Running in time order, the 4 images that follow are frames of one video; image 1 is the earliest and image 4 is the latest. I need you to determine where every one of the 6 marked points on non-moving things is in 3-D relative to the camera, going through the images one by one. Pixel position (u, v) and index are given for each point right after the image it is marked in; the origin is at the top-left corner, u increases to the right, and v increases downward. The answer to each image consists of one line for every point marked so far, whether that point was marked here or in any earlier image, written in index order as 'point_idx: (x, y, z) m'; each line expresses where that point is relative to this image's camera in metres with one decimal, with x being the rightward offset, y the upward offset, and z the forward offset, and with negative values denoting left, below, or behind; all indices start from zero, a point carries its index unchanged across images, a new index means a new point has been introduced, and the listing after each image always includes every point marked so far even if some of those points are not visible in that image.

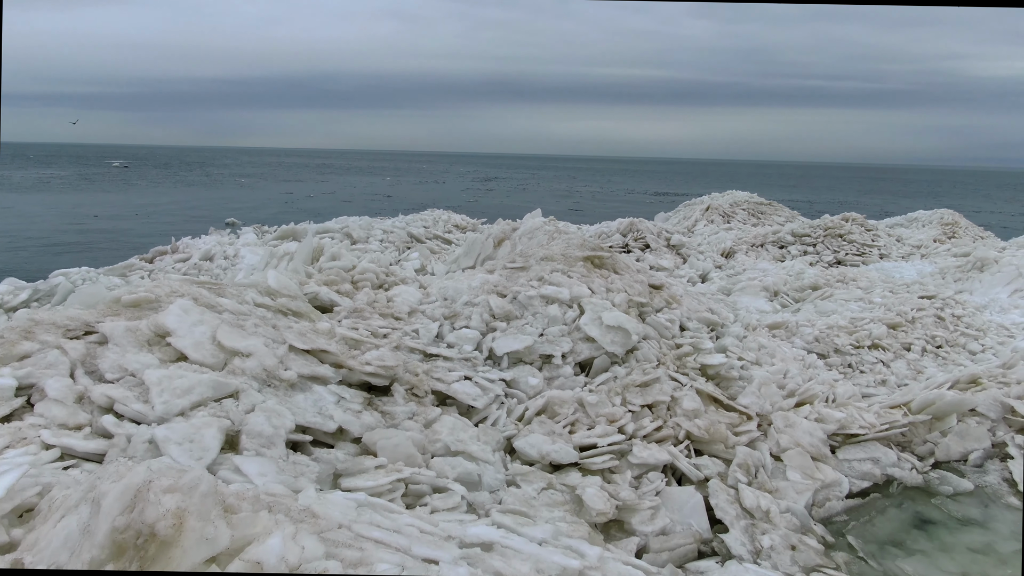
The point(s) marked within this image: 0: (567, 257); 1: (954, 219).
0: (+0.4, +0.2, +5.2) m
1: (+7.6, +1.2, +13.6) m
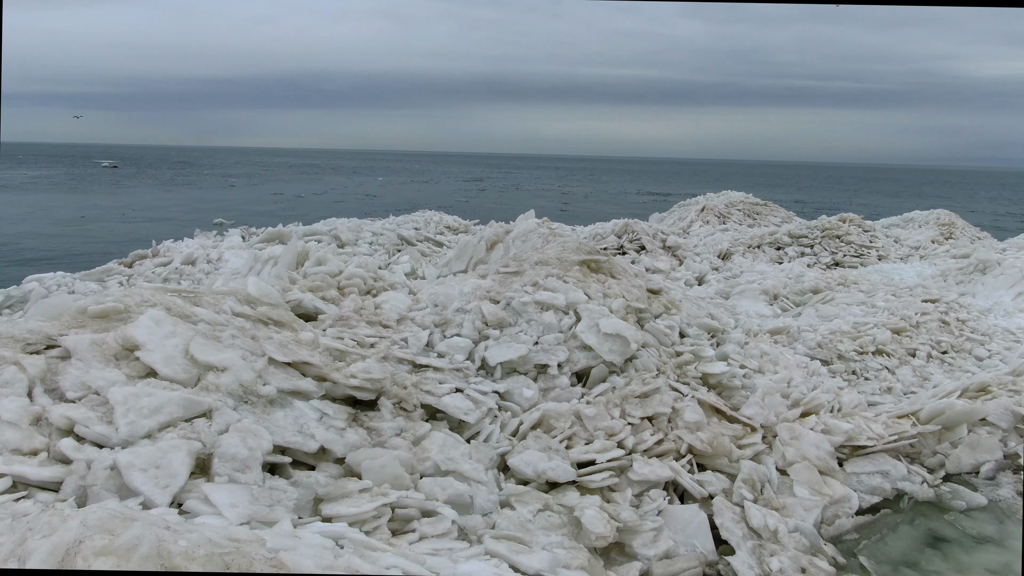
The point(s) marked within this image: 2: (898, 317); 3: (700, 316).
0: (+0.3, +0.2, +5.0) m
1: (+7.5, +1.2, +13.4) m
2: (+3.0, -0.2, +6.0) m
3: (+1.3, -0.2, +5.2) m
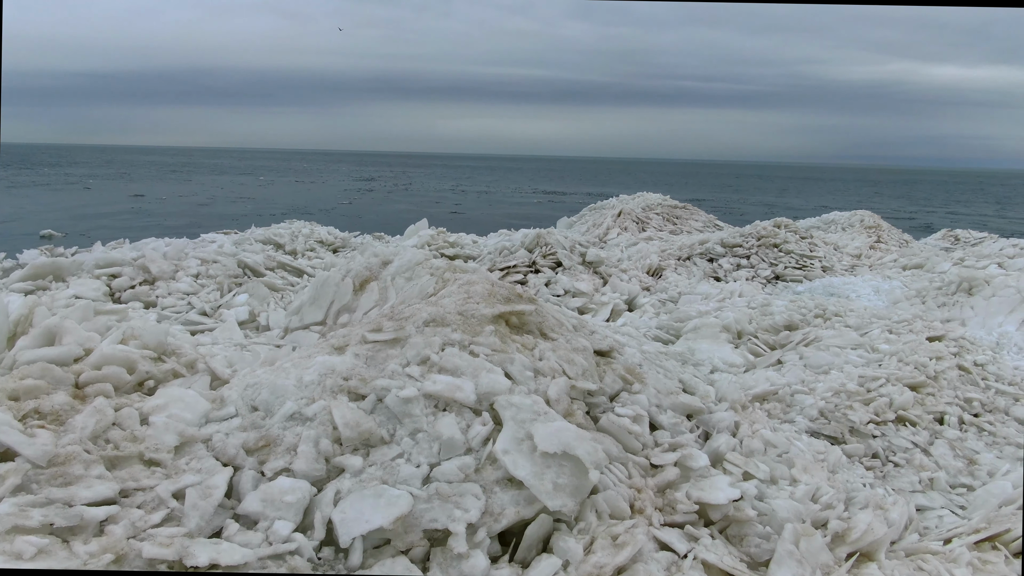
0: (-0.2, -0.1, +3.2) m
1: (+5.8, +1.1, +12.5) m
2: (+2.3, -0.5, +4.6) m
3: (+0.7, -0.5, +3.6) m
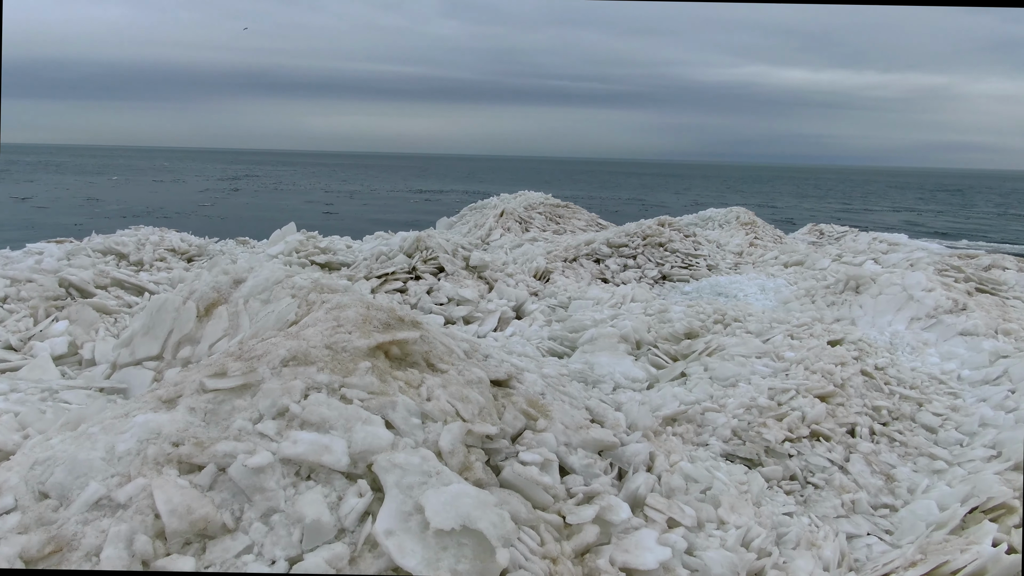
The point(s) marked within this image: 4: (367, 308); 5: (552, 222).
0: (-0.6, -0.2, +2.6) m
1: (+3.9, +1.2, +12.7) m
2: (+1.7, -0.5, +4.3) m
3: (+0.3, -0.5, +3.1) m
4: (-0.5, -0.1, +3.0) m
5: (+0.6, +0.9, +11.1) m
